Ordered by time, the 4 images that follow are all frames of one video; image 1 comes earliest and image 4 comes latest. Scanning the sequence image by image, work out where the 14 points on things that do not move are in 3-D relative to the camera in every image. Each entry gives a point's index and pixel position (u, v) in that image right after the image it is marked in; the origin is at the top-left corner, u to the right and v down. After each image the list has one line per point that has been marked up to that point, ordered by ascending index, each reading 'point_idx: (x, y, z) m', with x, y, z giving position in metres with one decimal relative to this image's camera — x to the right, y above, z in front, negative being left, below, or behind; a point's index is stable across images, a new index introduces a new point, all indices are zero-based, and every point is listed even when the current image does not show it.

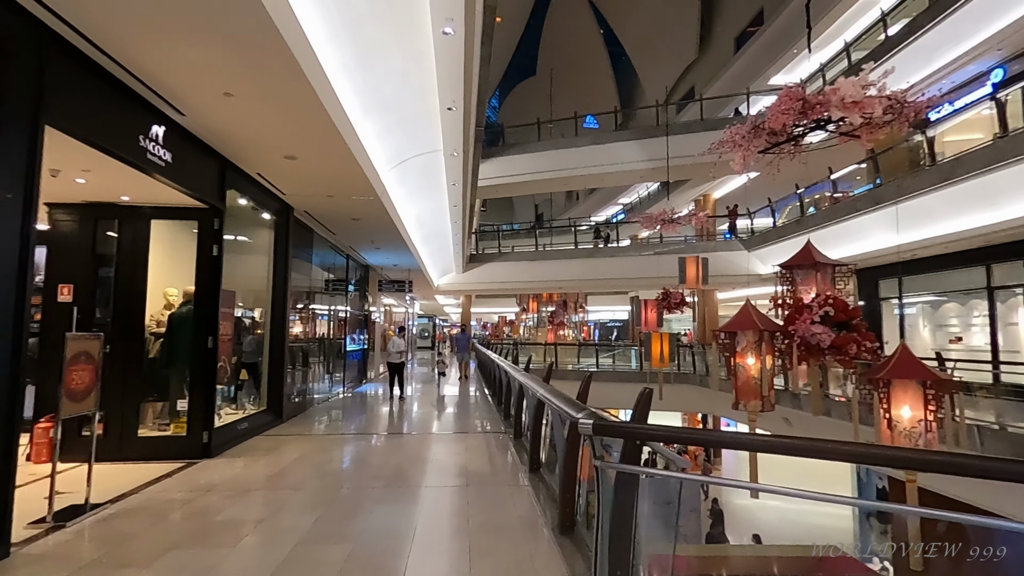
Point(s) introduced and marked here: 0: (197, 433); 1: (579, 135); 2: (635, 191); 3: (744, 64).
0: (-1.9, -0.8, +3.2) m
1: (+1.4, +3.2, +11.5) m
2: (+3.3, +2.6, +15.1) m
3: (+5.1, +5.0, +12.3) m
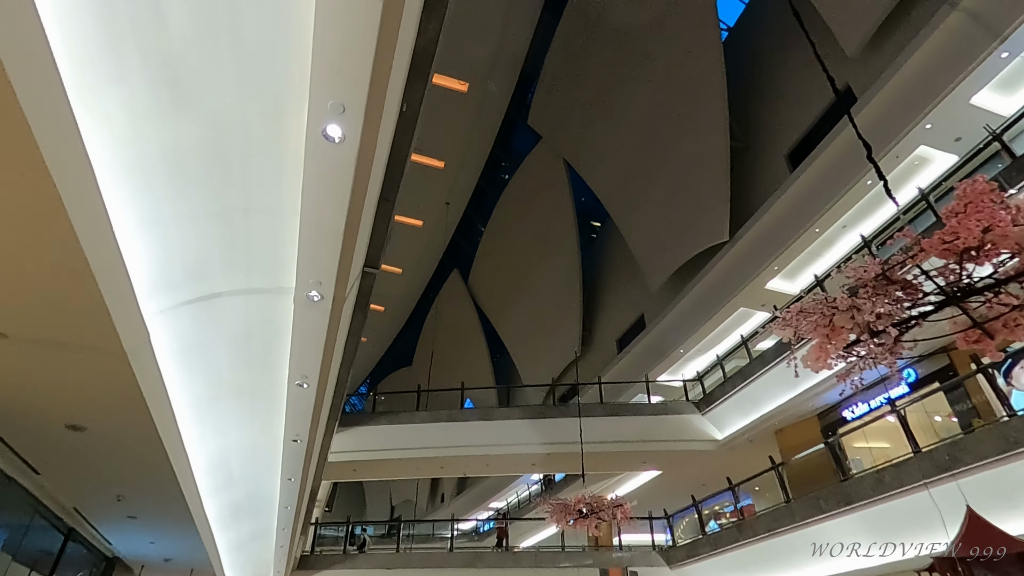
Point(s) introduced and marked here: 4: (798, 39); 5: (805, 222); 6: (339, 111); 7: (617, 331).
0: (-2.0, -1.0, +0.2) m
1: (-0.9, -2.2, +9.8) m
2: (0.0, -4.7, +12.9) m
3: (+2.6, -1.6, +12.2) m
4: (+4.6, +4.0, +8.9) m
5: (+4.3, +1.0, +8.2) m
6: (-0.4, +0.5, +1.4) m
7: (+2.7, -1.1, +13.8) m
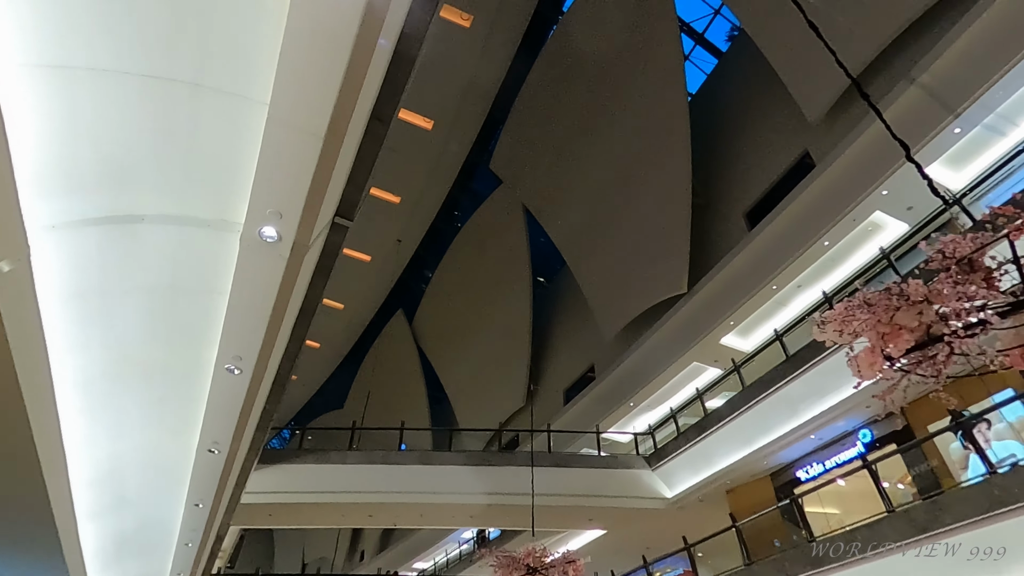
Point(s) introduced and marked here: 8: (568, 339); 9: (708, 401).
0: (-1.8, -0.5, -0.5) m
1: (-1.8, -2.7, +9.0) m
2: (-1.5, -5.6, +11.9) m
3: (+1.4, -2.7, +11.8) m
4: (+4.1, +3.1, +9.3) m
5: (+3.7, +0.2, +8.2) m
6: (-0.3, +0.7, +1.0) m
7: (+1.3, -2.3, +13.5) m
8: (+1.4, -1.3, +13.9) m
9: (+3.0, -1.8, +8.5) m
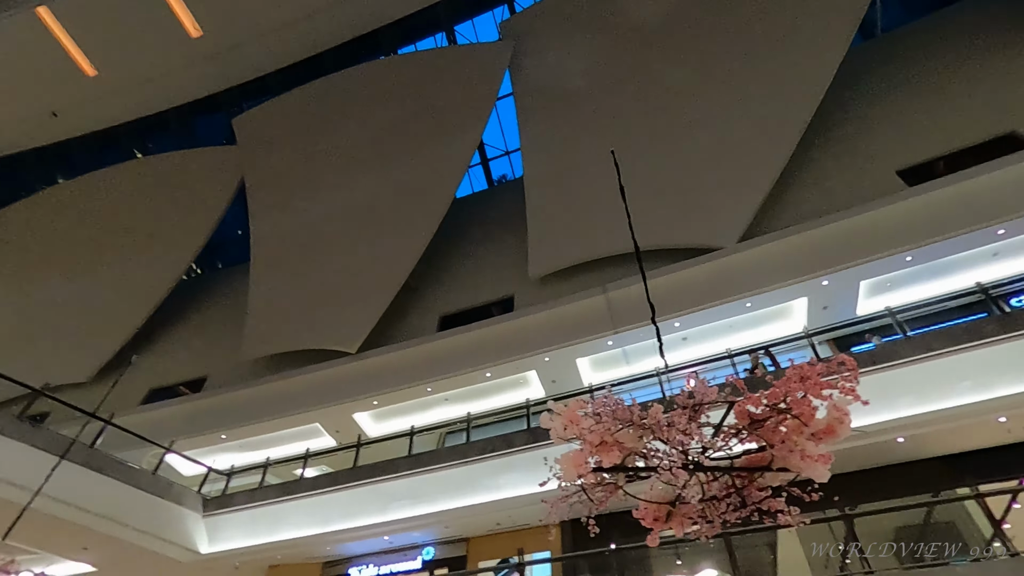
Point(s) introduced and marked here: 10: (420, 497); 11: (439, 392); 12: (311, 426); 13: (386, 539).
0: (-0.7, +0.7, -1.6) m
1: (-7.0, -0.7, +5.8) m
2: (-9.7, -3.2, +7.6) m
3: (-6.3, -2.3, +9.6) m
4: (-0.3, +0.9, +10.4) m
5: (-1.4, -1.4, +8.6) m
6: (+0.1, +0.9, +0.7) m
7: (-7.1, -1.9, +11.1) m
8: (-6.8, -1.0, +11.8) m
9: (-2.9, -2.6, +7.9) m
10: (-1.2, -2.7, +7.1) m
11: (-1.2, -1.7, +8.7) m
12: (-3.4, -2.3, +9.3) m
13: (-1.7, -3.4, +7.4) m
